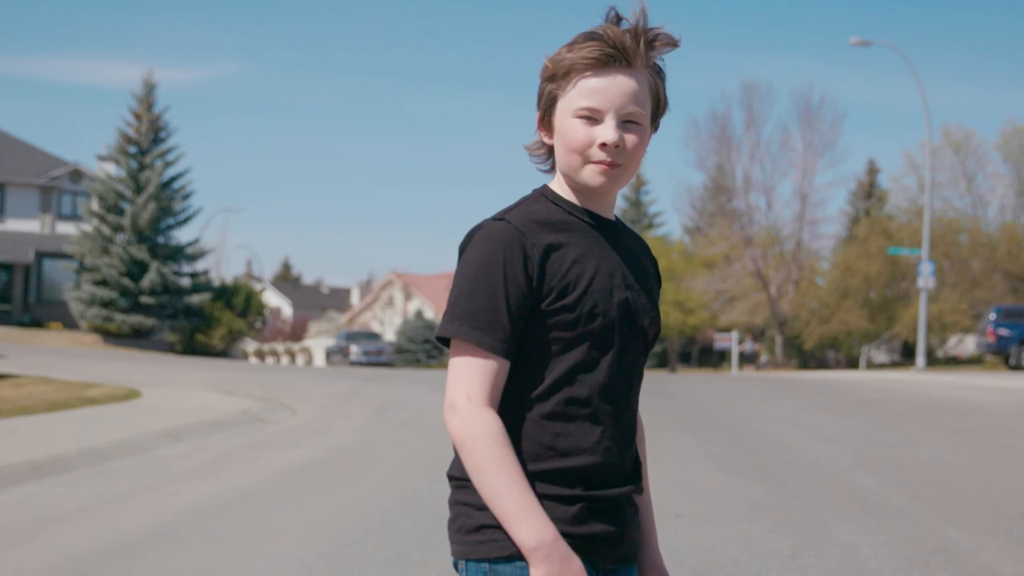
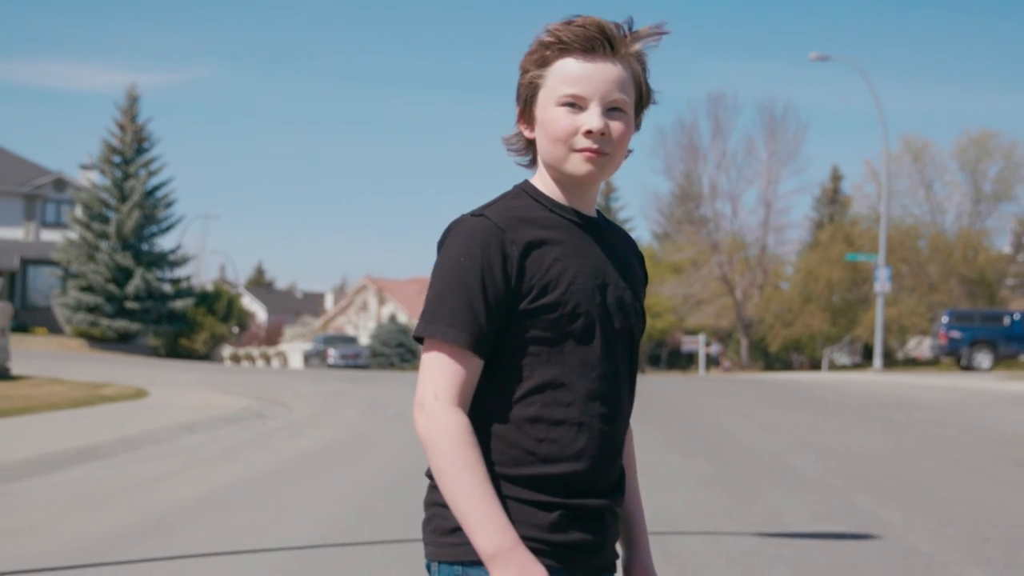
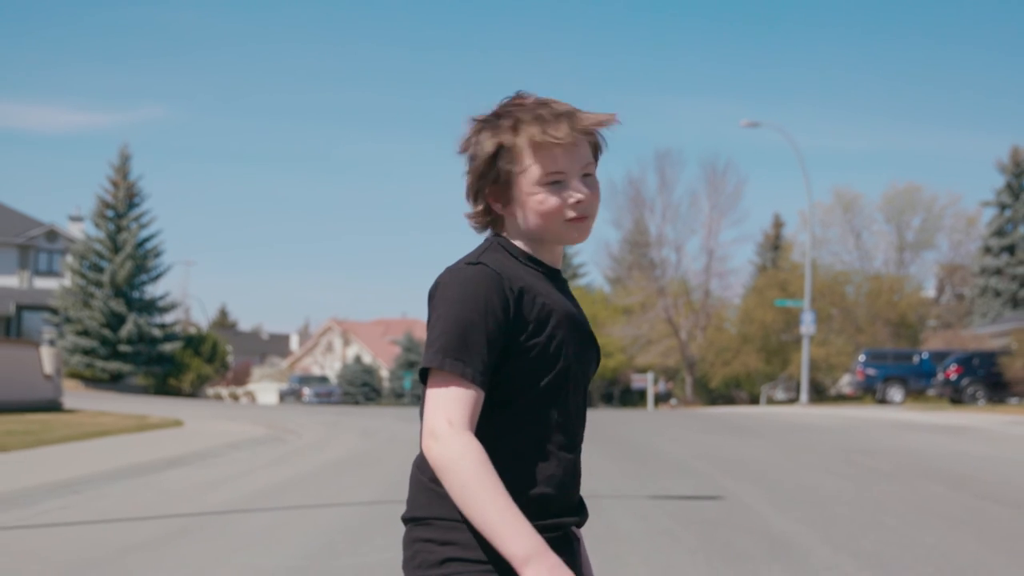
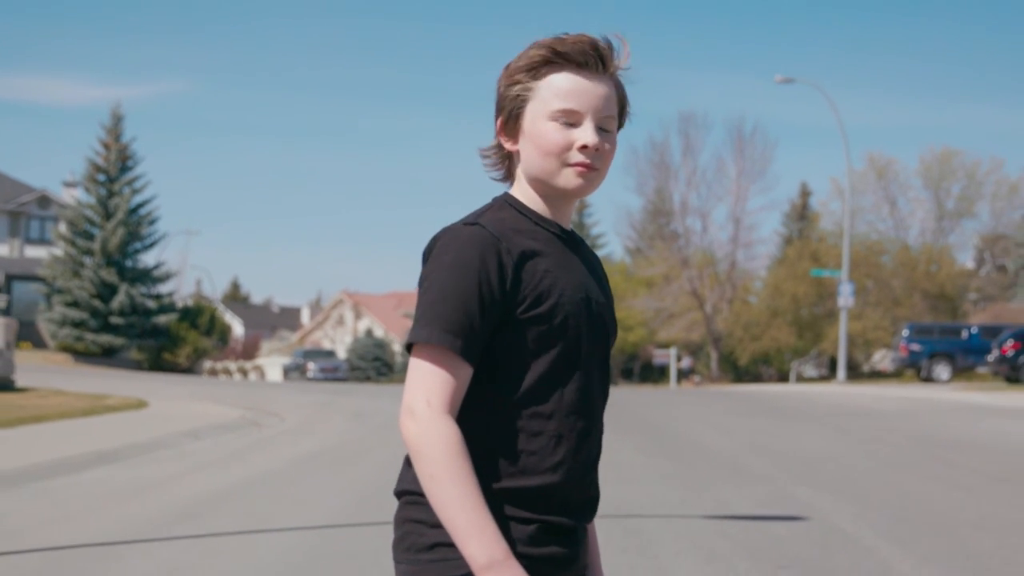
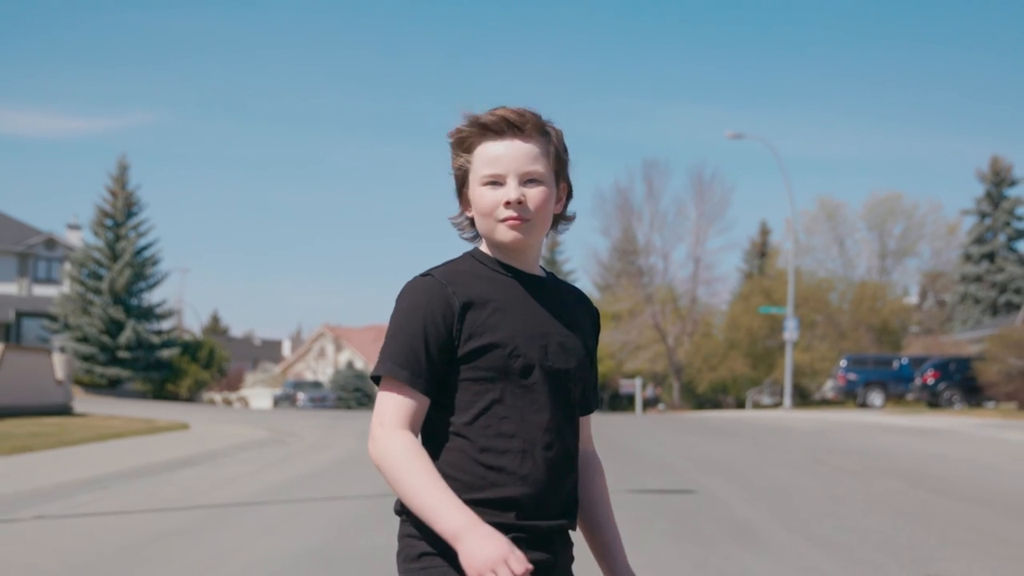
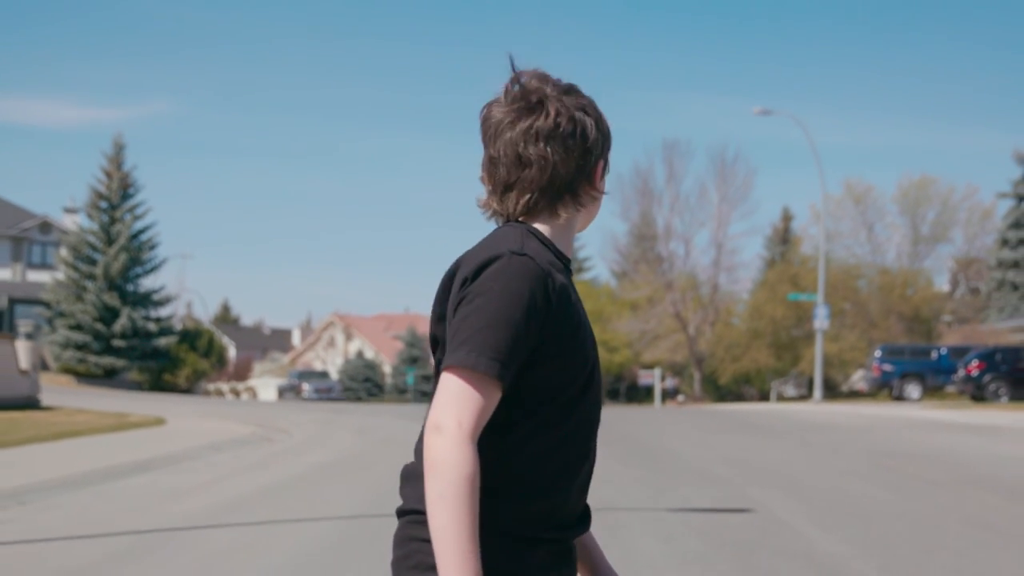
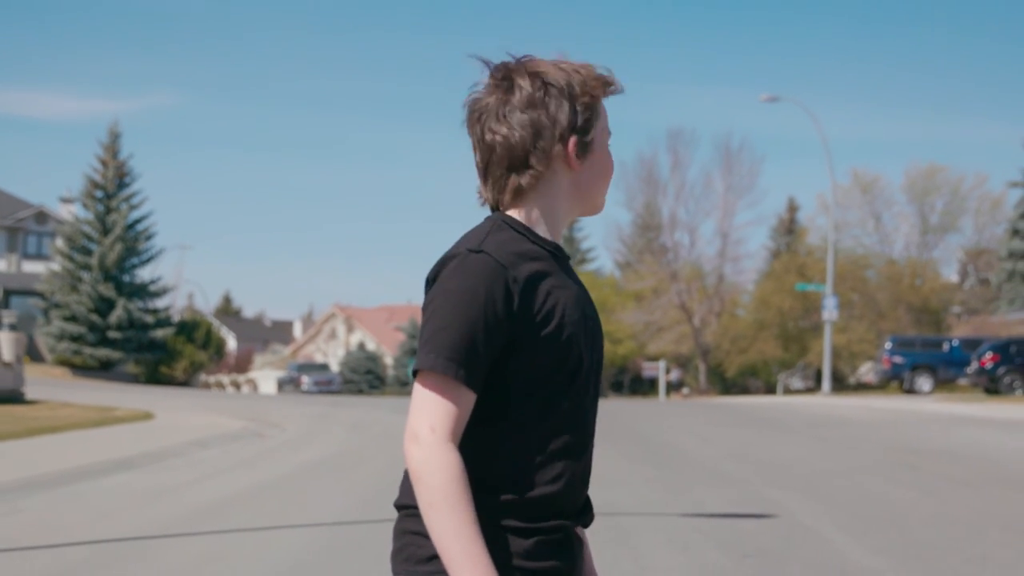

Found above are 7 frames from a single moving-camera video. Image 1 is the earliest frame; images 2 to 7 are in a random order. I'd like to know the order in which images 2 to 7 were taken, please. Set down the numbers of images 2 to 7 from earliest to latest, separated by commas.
2, 4, 7, 6, 3, 5
